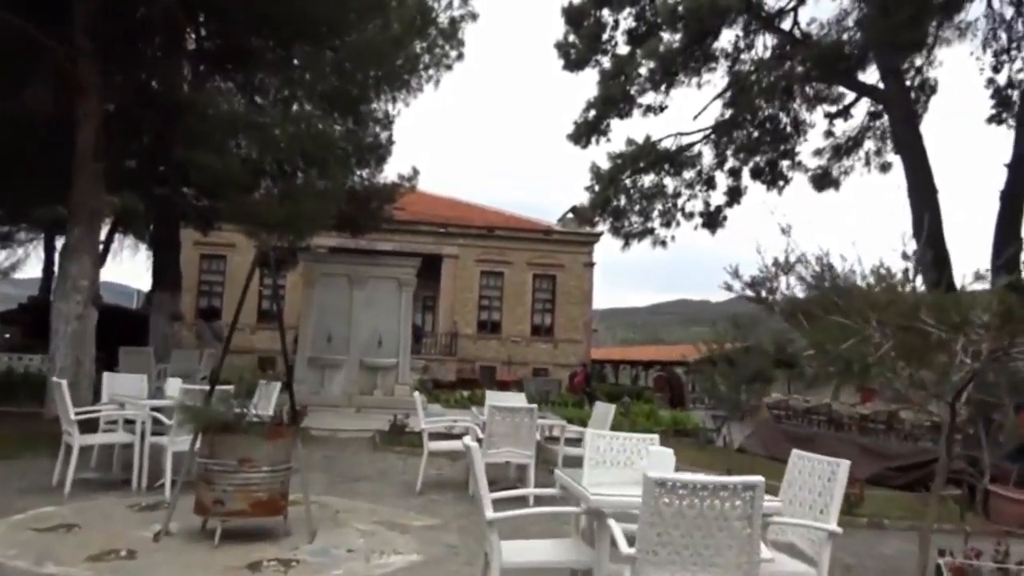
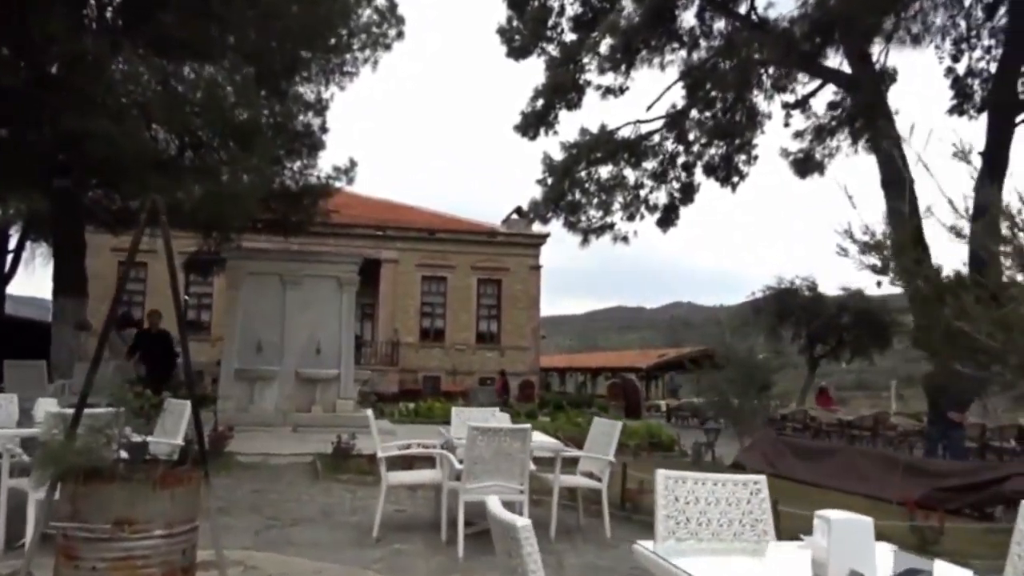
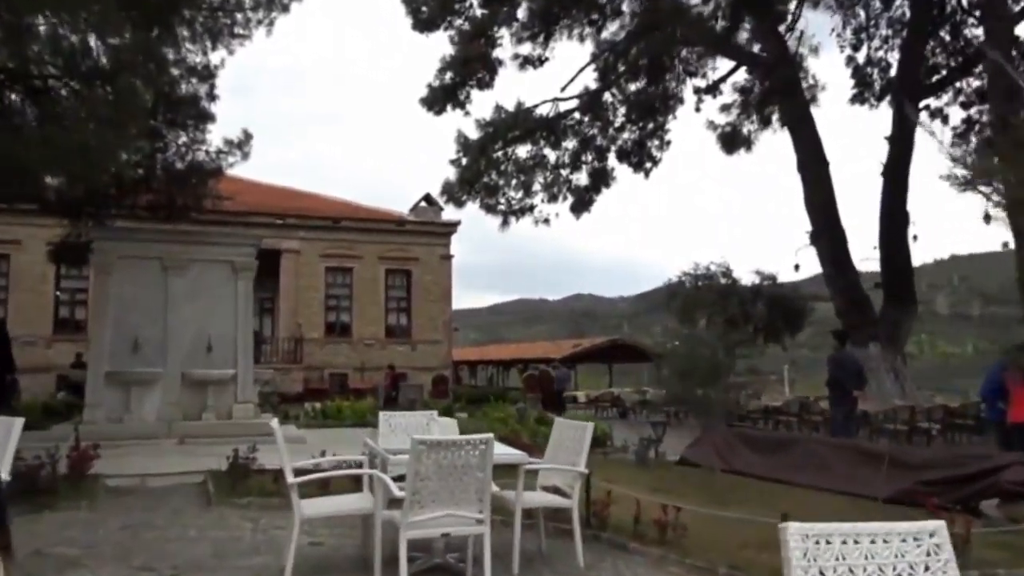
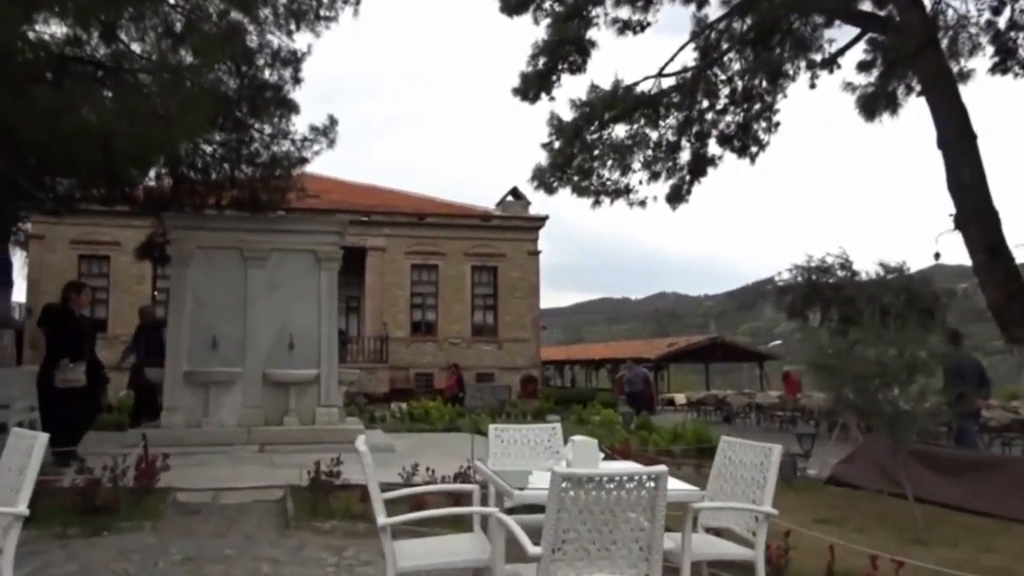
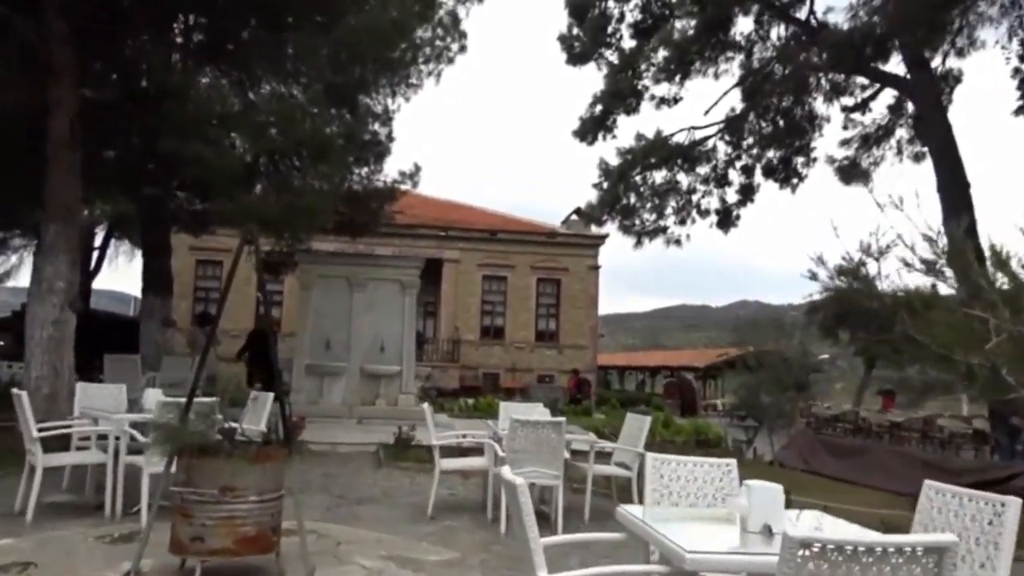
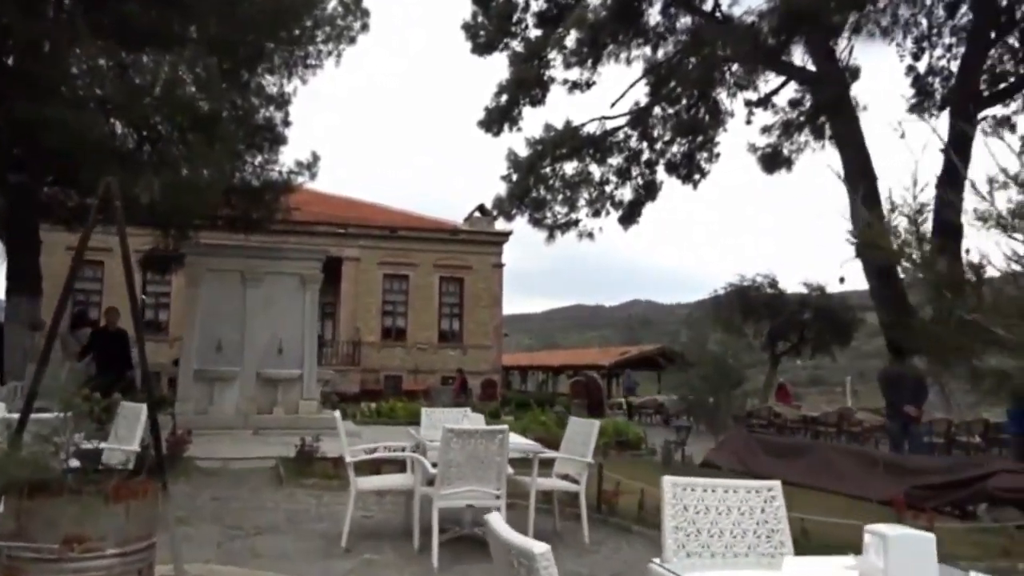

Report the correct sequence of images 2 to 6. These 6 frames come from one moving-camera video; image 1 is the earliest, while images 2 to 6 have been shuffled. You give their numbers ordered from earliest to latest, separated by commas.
5, 2, 6, 3, 4
